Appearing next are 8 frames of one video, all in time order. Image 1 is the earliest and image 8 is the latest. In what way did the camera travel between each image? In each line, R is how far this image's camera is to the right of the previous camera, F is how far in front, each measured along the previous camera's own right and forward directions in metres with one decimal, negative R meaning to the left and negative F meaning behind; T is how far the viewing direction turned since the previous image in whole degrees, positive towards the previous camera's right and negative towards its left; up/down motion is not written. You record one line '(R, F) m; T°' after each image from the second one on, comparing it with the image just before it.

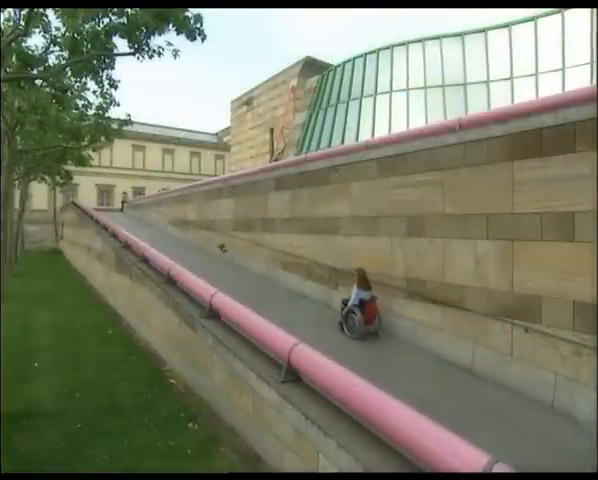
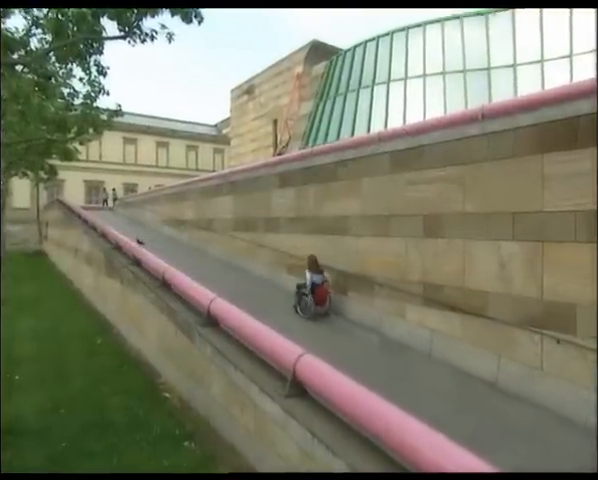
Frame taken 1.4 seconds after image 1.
(-0.1, +0.6) m; 0°
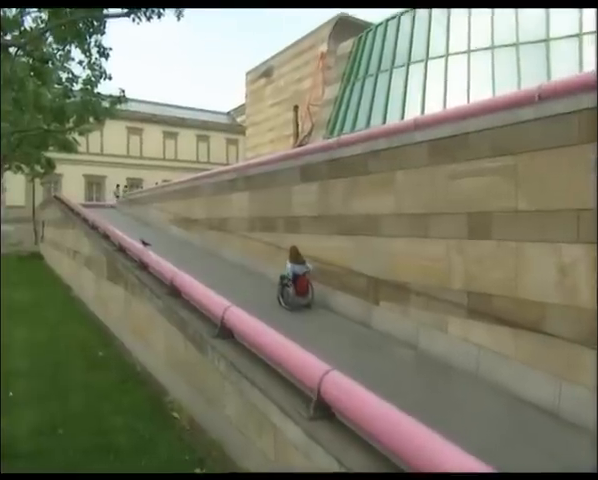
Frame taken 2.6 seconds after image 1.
(-0.2, +0.7) m; -2°
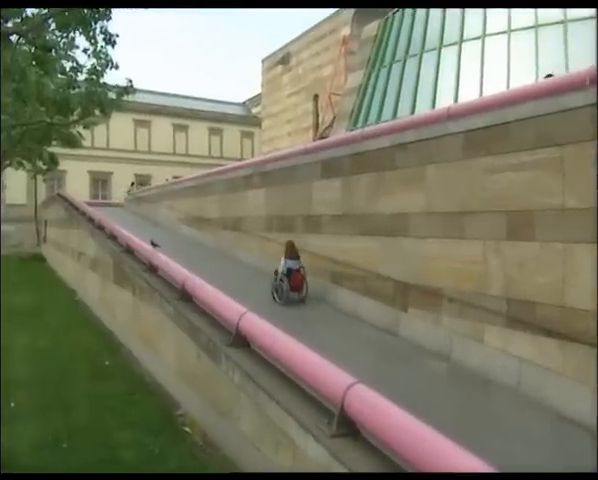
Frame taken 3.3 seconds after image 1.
(-0.2, +0.4) m; -1°
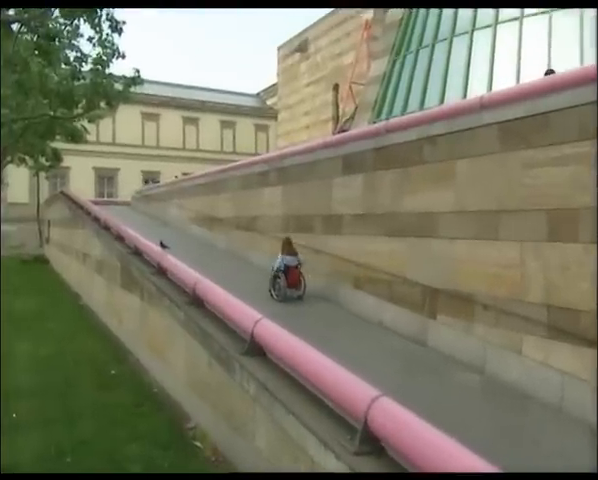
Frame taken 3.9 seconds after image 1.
(-0.2, +0.4) m; -1°
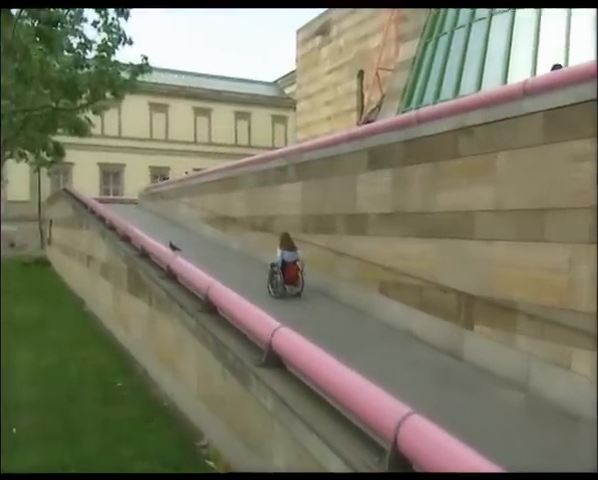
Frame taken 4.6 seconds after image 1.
(-0.2, +0.4) m; -1°
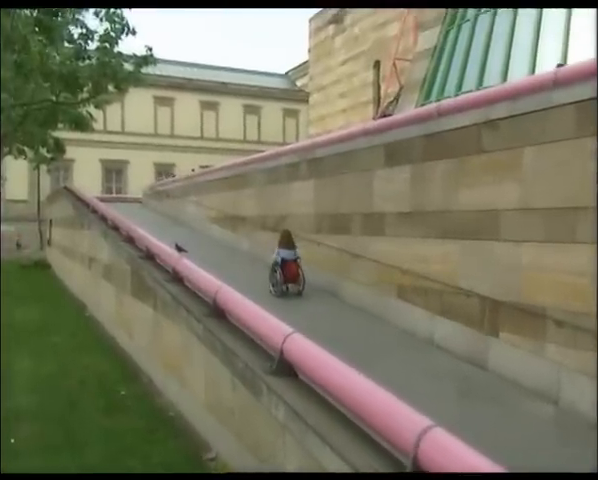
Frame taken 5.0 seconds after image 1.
(-0.1, +0.2) m; -1°
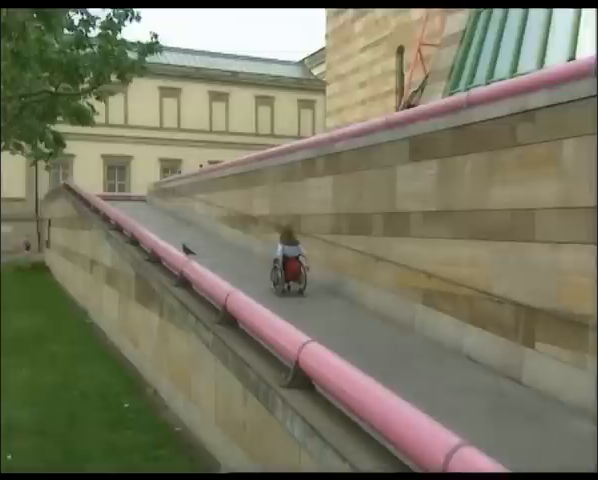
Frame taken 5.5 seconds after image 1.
(-0.1, +0.3) m; -1°
